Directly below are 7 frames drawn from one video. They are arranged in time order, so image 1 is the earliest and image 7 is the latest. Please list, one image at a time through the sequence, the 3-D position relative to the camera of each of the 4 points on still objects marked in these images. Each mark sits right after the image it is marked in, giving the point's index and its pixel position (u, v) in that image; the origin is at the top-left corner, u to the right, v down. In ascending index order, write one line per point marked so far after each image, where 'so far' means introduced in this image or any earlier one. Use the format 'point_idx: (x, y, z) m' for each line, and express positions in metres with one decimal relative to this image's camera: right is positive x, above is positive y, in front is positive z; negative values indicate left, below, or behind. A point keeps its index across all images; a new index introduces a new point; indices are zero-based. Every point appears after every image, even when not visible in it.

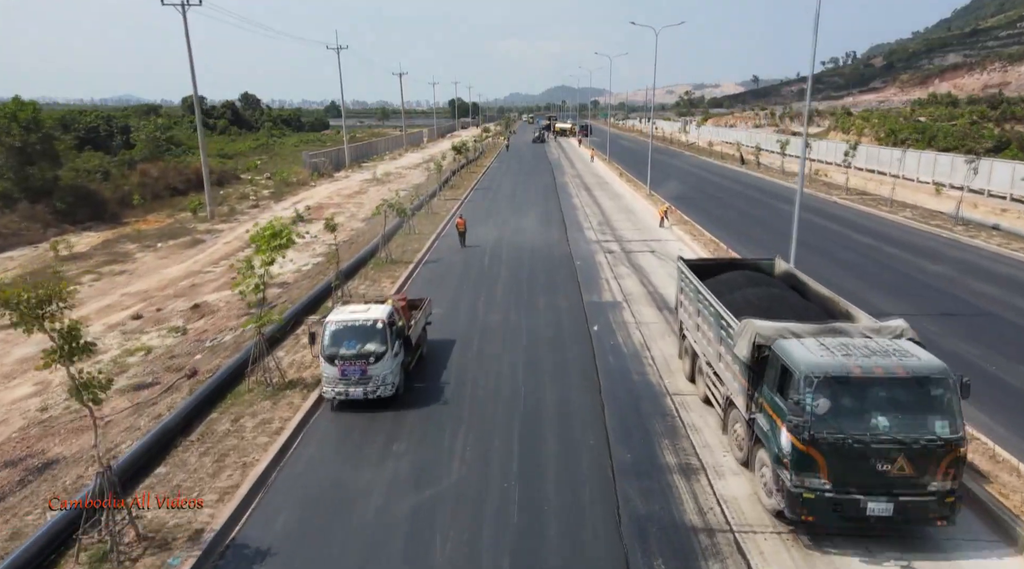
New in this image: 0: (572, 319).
0: (+1.4, -0.8, +17.4) m
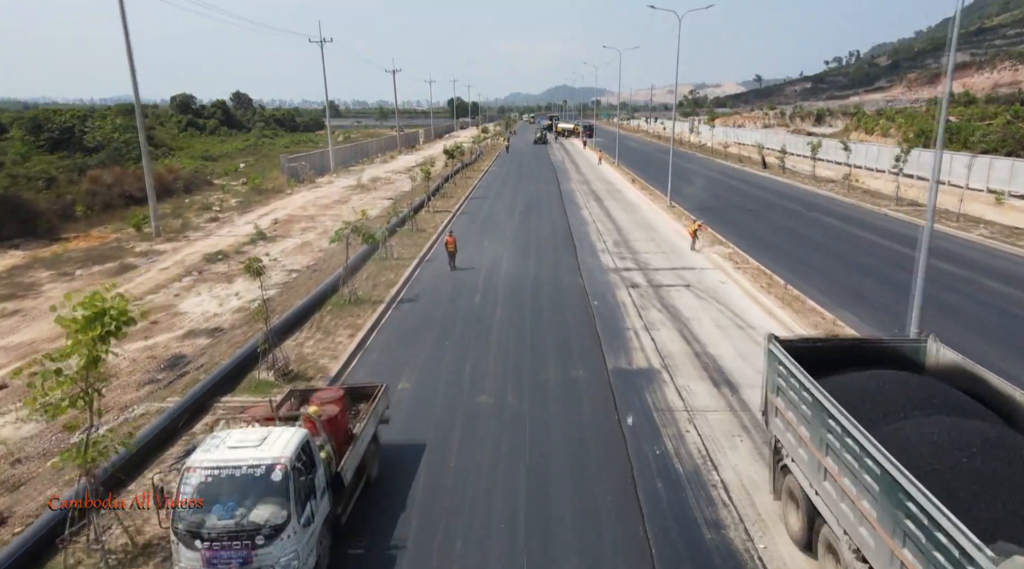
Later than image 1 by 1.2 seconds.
0: (+1.4, -2.0, +12.2) m
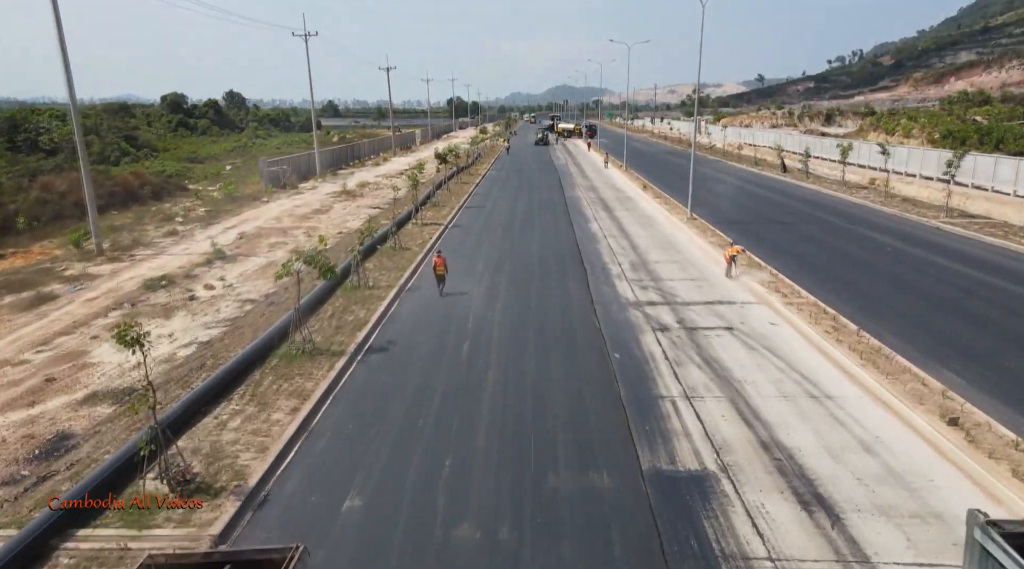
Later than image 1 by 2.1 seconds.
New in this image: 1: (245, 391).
0: (+1.3, -2.9, +8.2) m
1: (-4.7, -1.8, +12.7) m
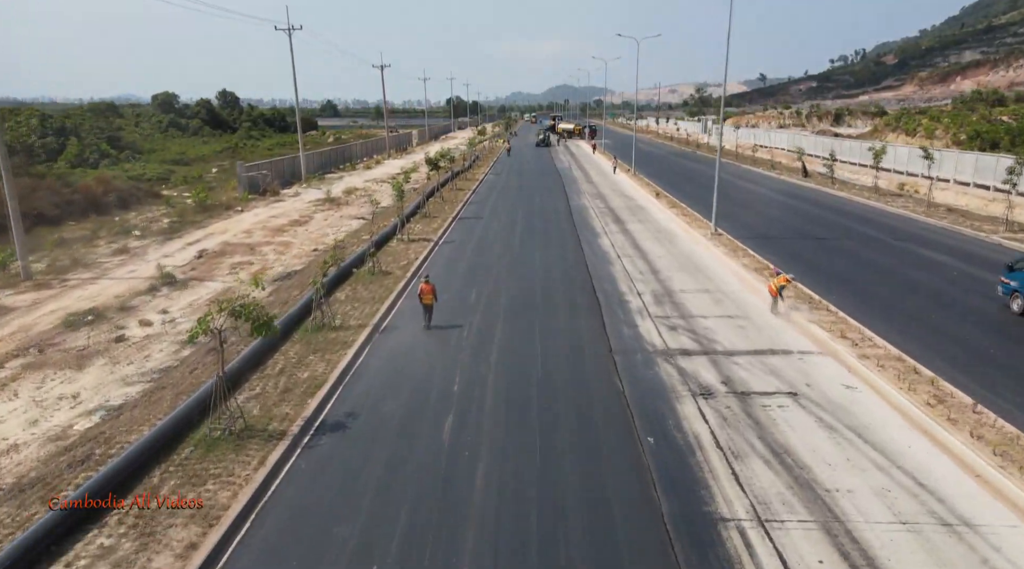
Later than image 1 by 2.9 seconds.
0: (+1.3, -3.8, +4.5) m
1: (-4.7, -2.7, +9.0) m
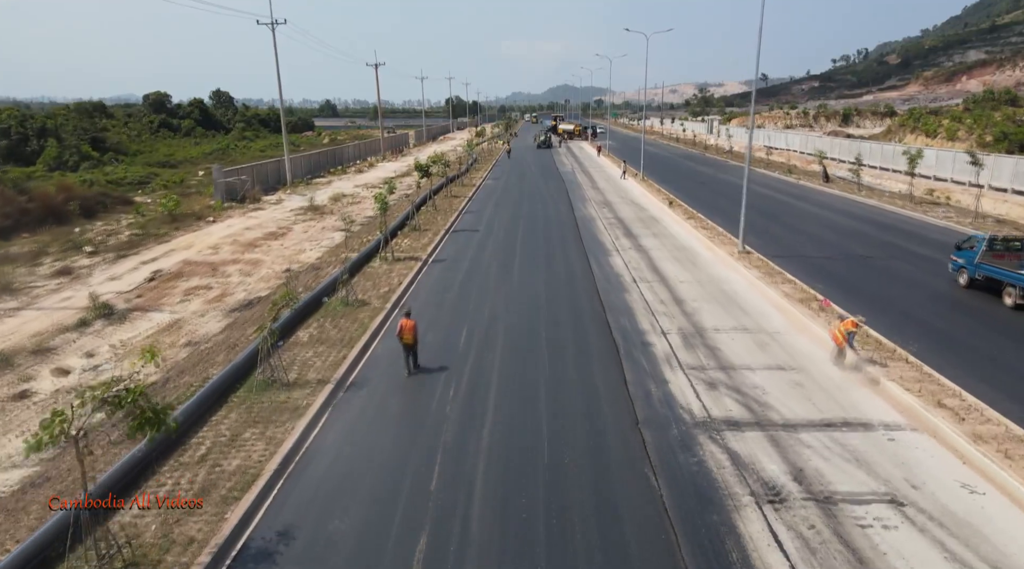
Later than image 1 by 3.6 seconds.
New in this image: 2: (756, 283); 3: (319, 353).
0: (+1.3, -4.6, +1.2) m
1: (-4.7, -3.5, +5.7) m
2: (+6.5, +0.1, +19.5) m
3: (-3.9, -1.4, +14.7) m
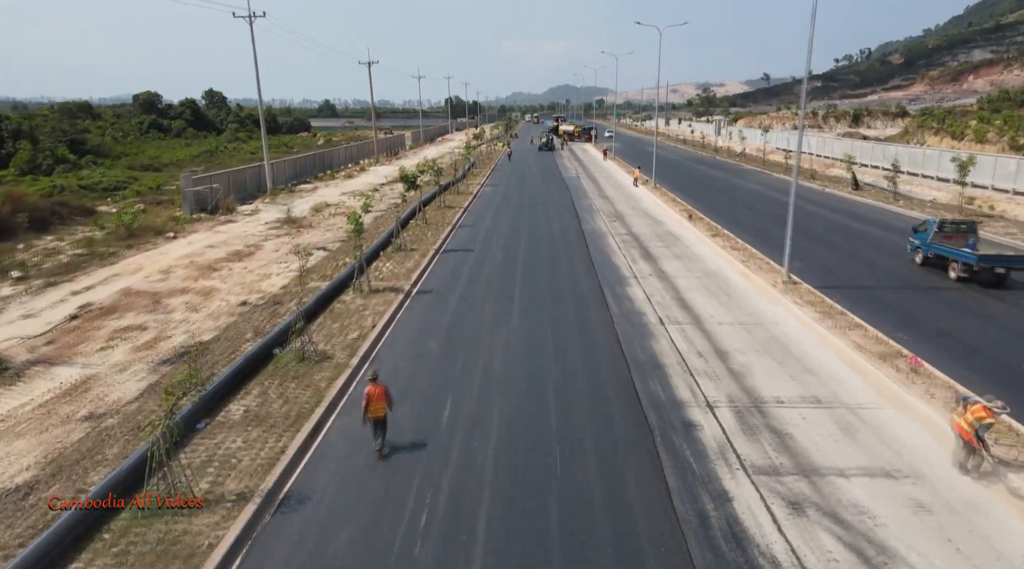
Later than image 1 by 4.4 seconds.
0: (+1.2, -5.6, -2.6) m
1: (-4.8, -4.5, +1.9) m
2: (+6.5, -0.9, +15.6) m
3: (-3.9, -2.4, +10.9) m
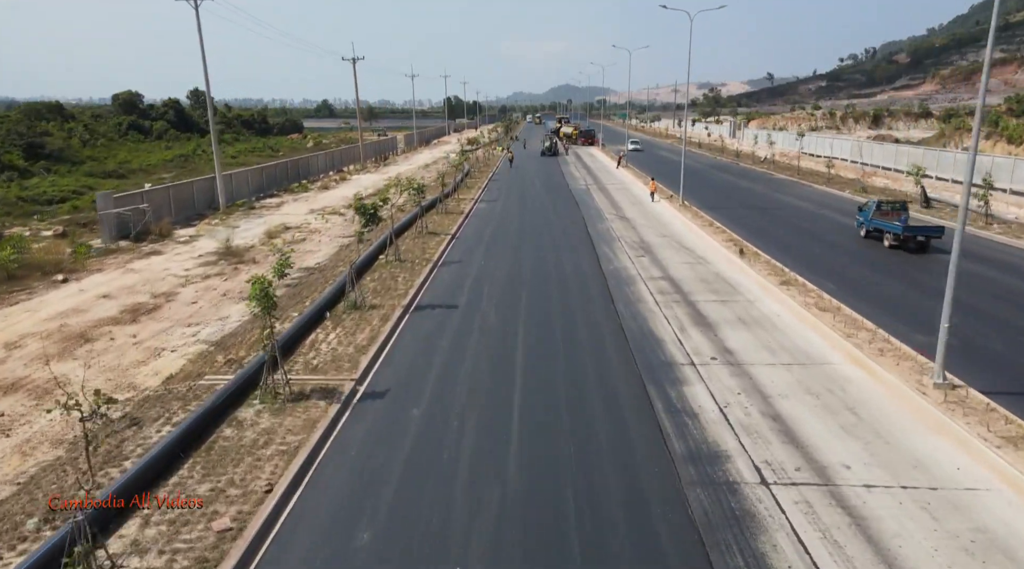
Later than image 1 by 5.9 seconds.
0: (+1.2, -7.3, -9.7) m
1: (-4.8, -6.3, -5.2) m
2: (+6.5, -2.6, +8.5) m
3: (-4.0, -4.2, +3.8) m
